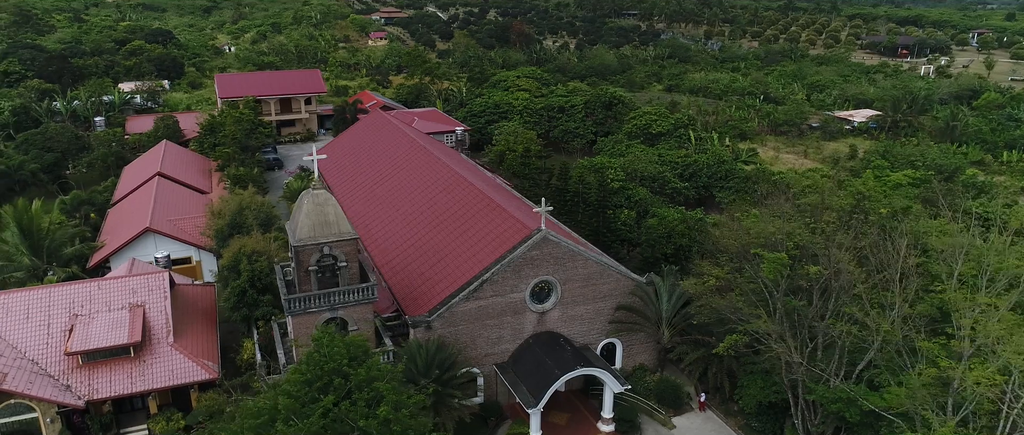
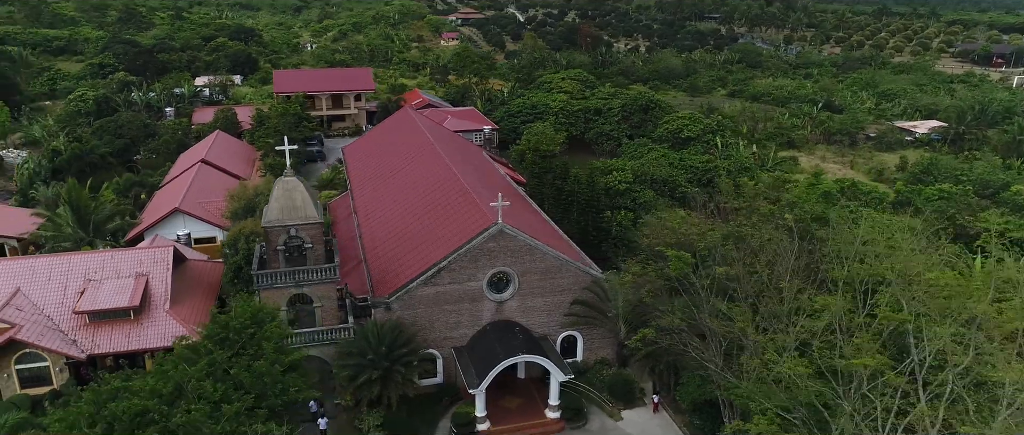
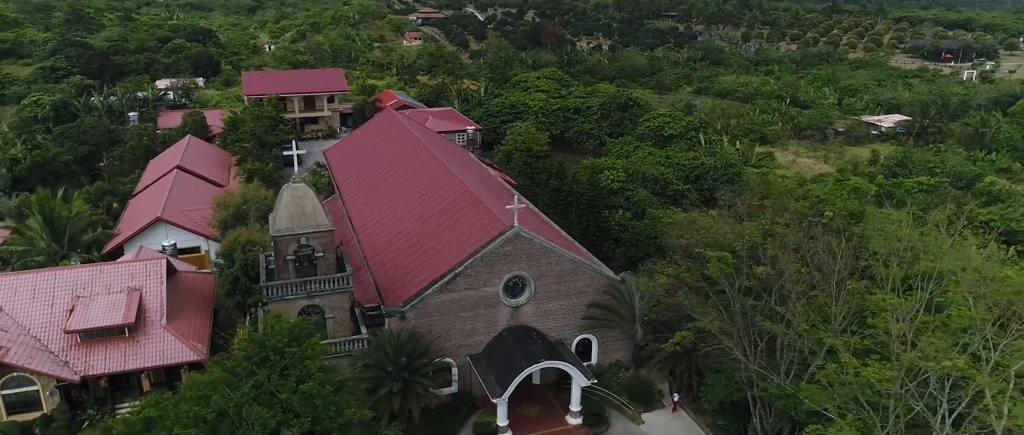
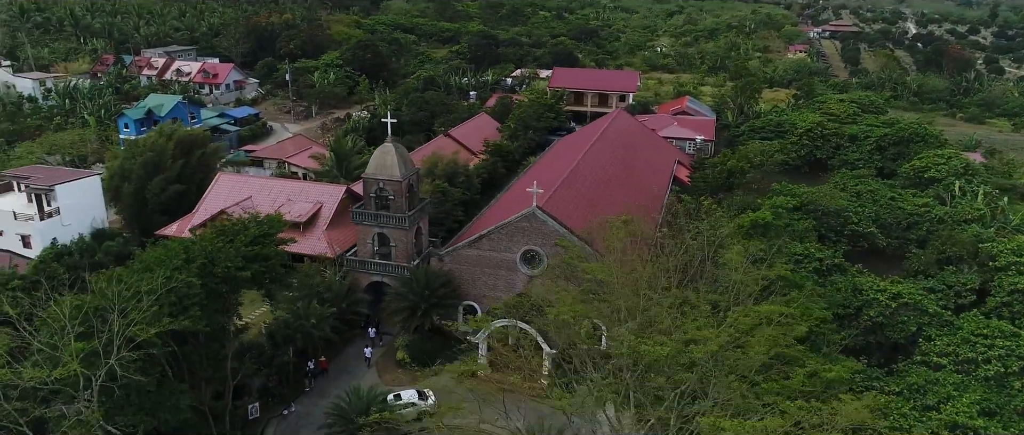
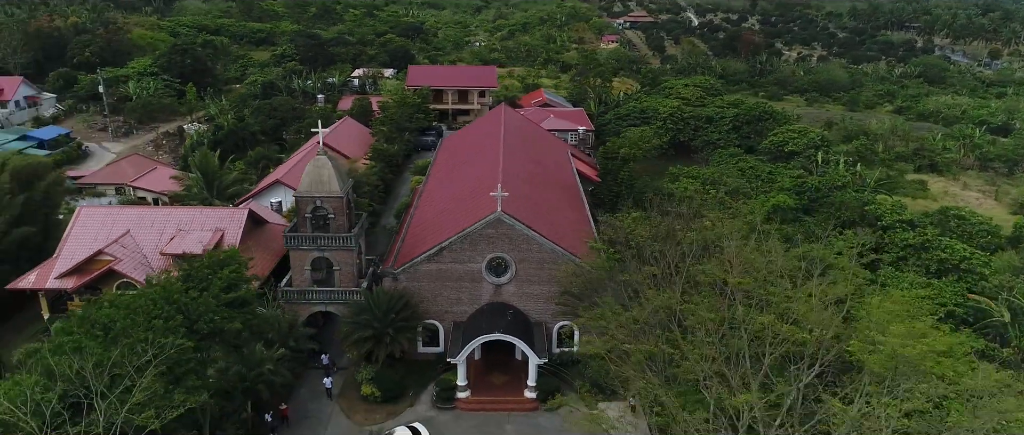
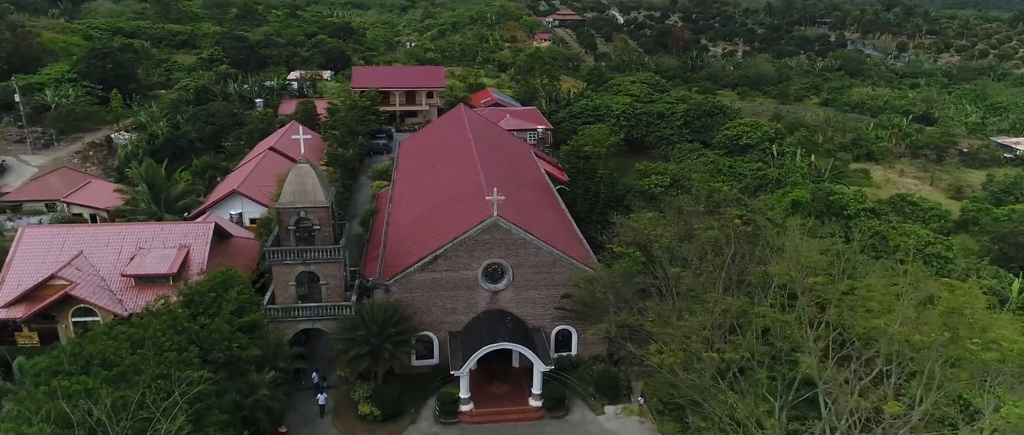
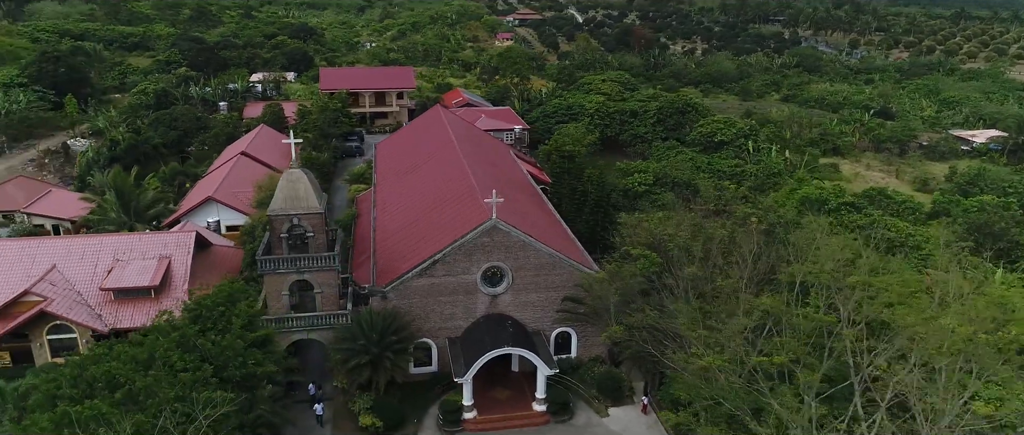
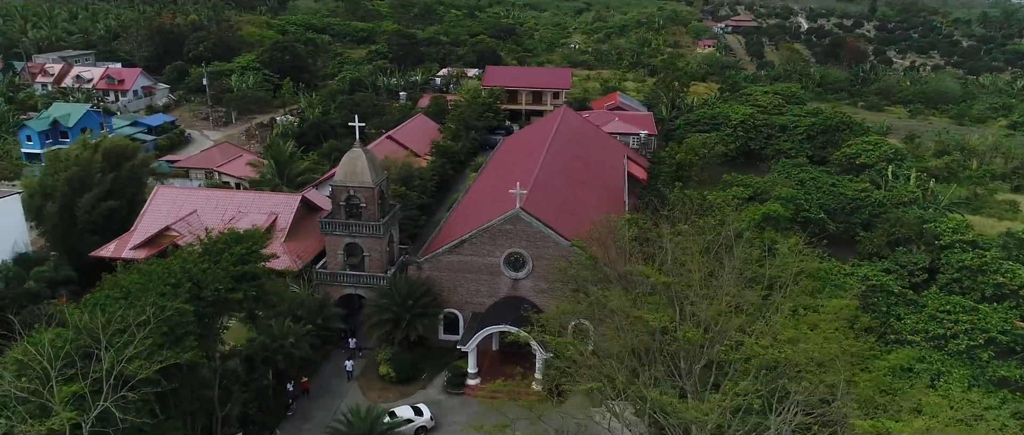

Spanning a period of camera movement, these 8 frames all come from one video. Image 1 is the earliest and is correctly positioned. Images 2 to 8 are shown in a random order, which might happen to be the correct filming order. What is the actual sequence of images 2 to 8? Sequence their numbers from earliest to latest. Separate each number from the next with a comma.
3, 2, 7, 6, 5, 8, 4
